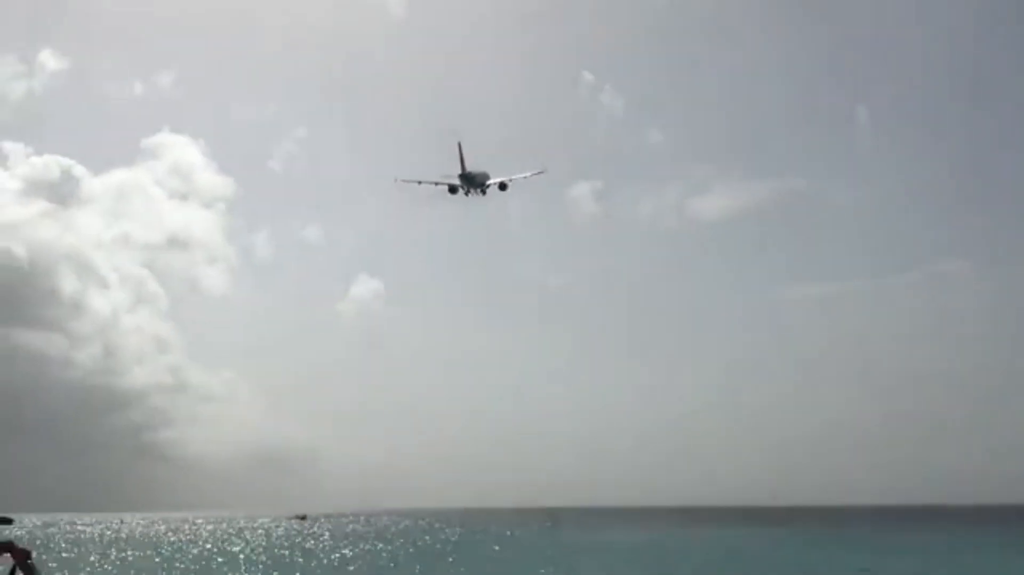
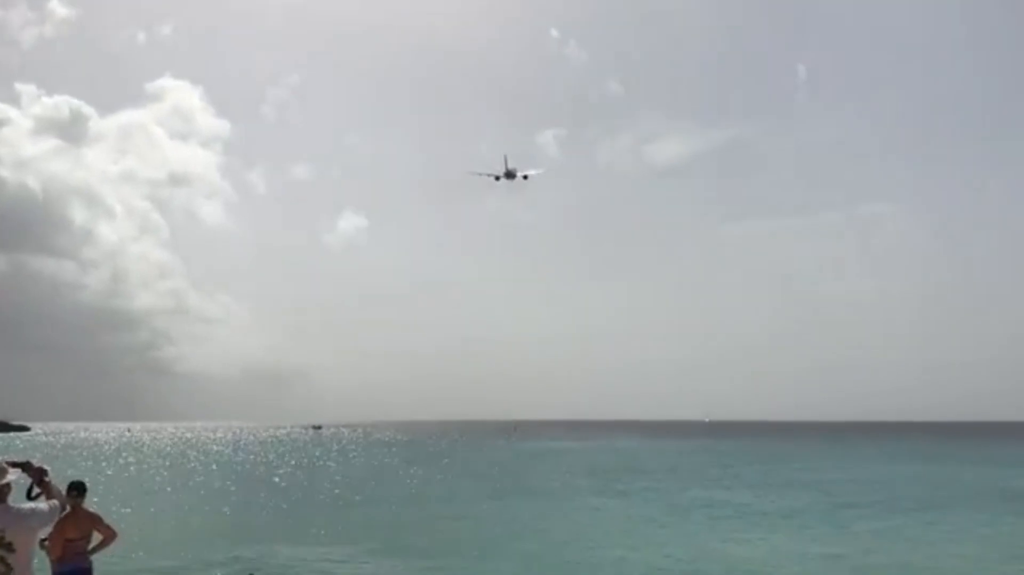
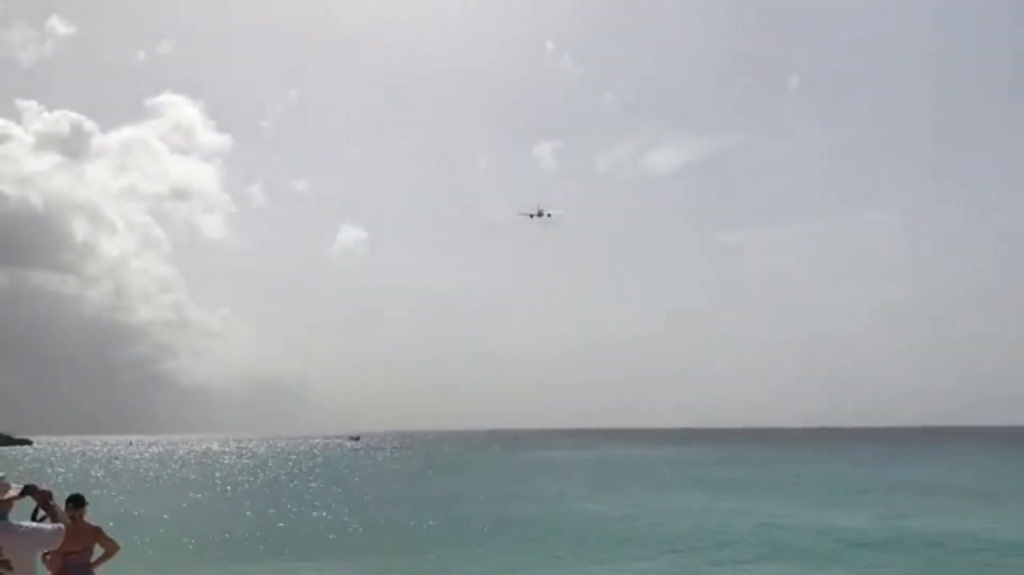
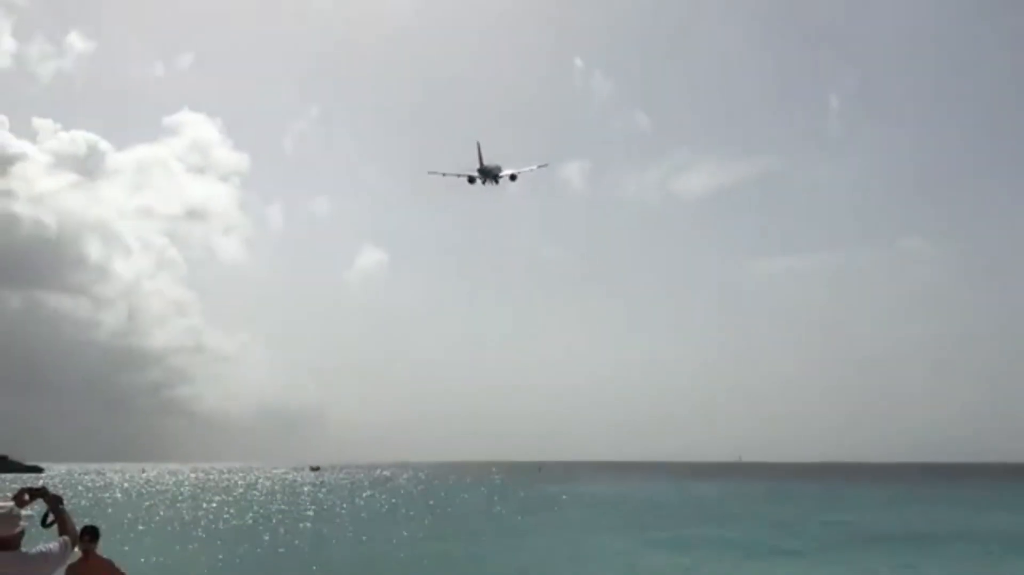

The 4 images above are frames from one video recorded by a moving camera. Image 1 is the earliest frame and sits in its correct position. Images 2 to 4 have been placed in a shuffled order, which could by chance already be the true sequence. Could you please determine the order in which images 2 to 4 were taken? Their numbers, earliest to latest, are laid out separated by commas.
4, 2, 3
